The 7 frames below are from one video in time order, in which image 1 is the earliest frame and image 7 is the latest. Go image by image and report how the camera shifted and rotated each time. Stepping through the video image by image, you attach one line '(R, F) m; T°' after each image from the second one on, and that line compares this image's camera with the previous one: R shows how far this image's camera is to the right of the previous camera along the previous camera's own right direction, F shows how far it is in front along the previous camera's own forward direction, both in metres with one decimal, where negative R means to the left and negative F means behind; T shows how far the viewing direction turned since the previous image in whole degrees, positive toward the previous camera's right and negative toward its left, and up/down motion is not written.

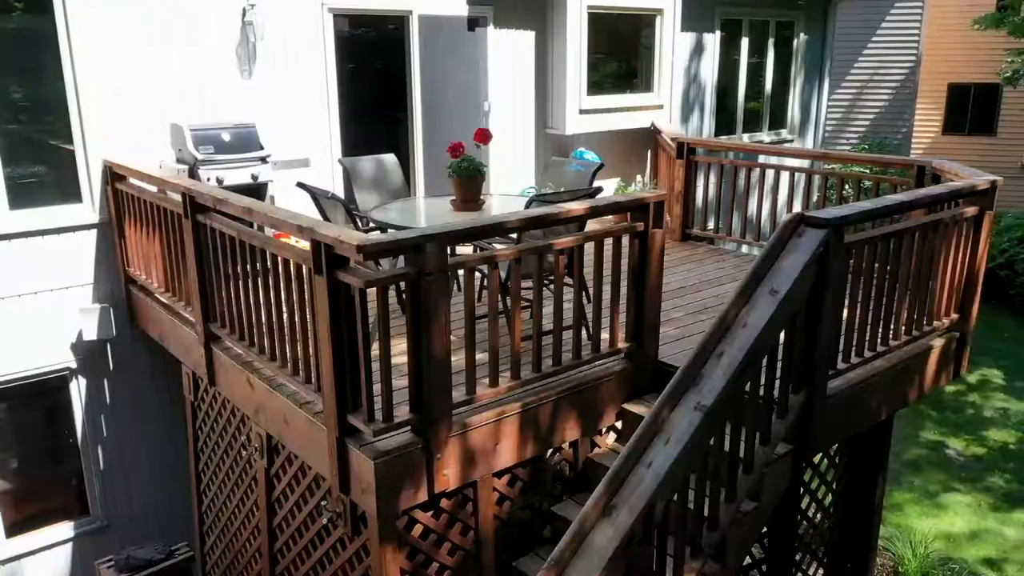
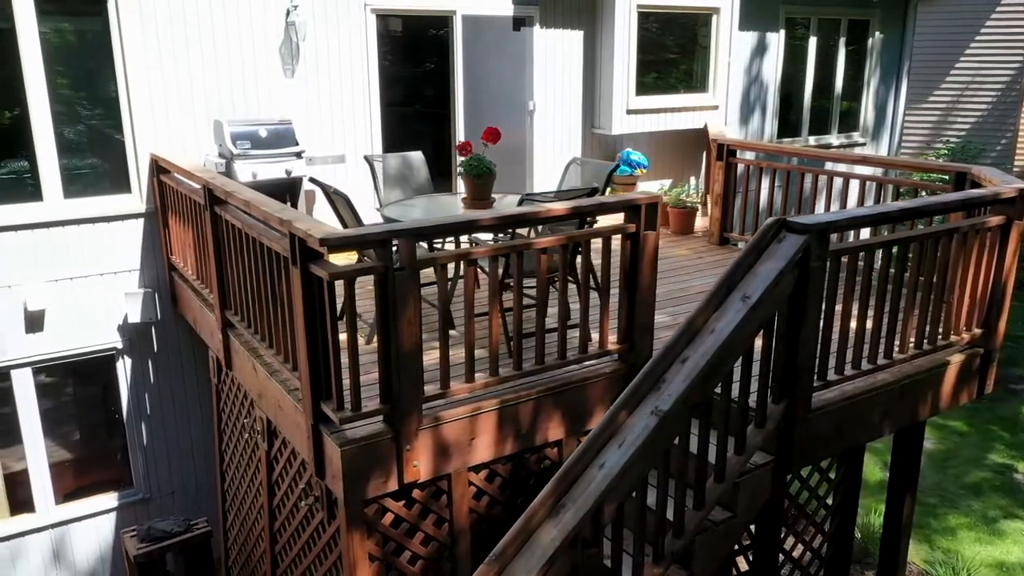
(+0.5, 0.0) m; -7°
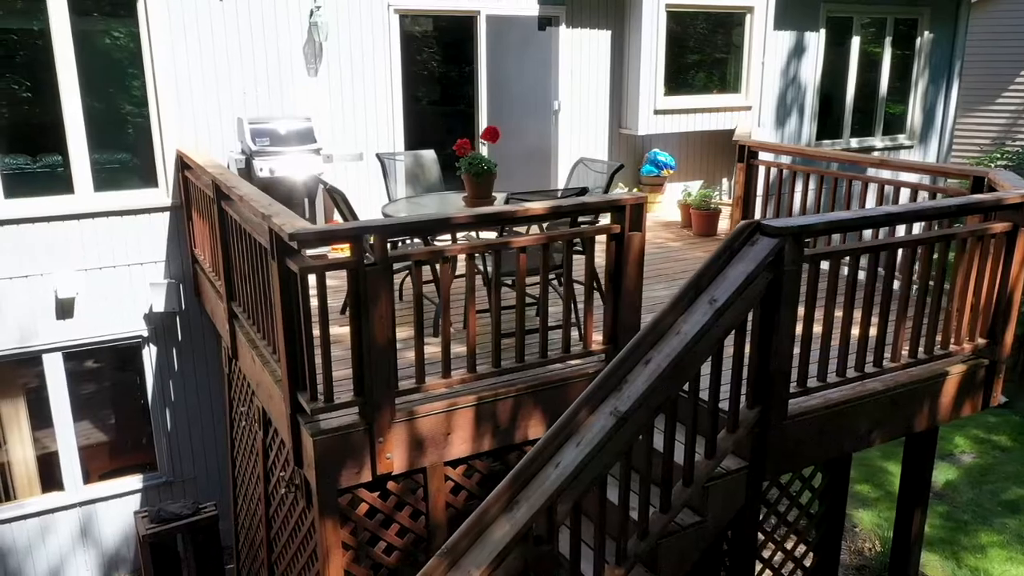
(+0.3, 0.0) m; -4°
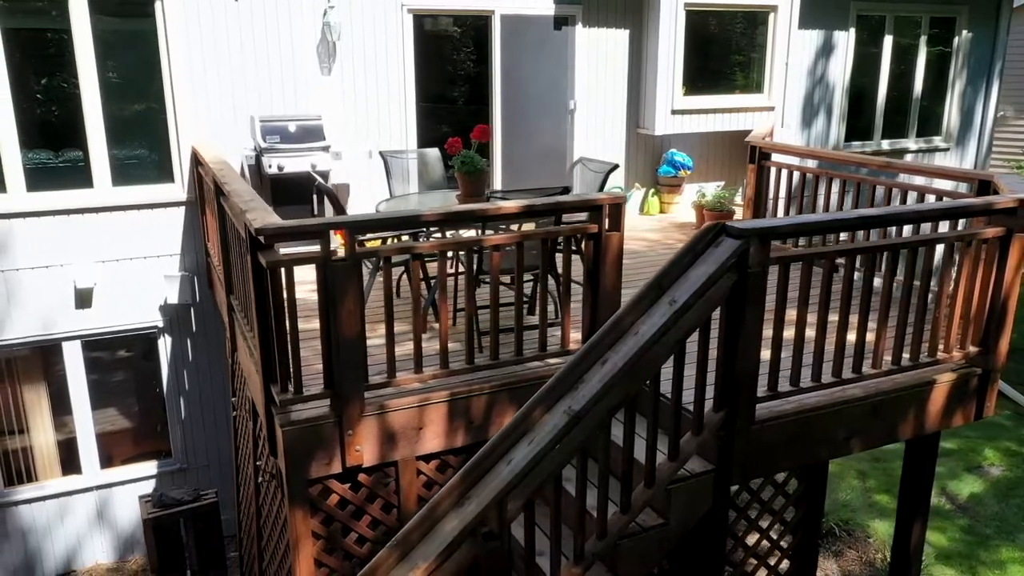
(+0.3, 0.0) m; -4°
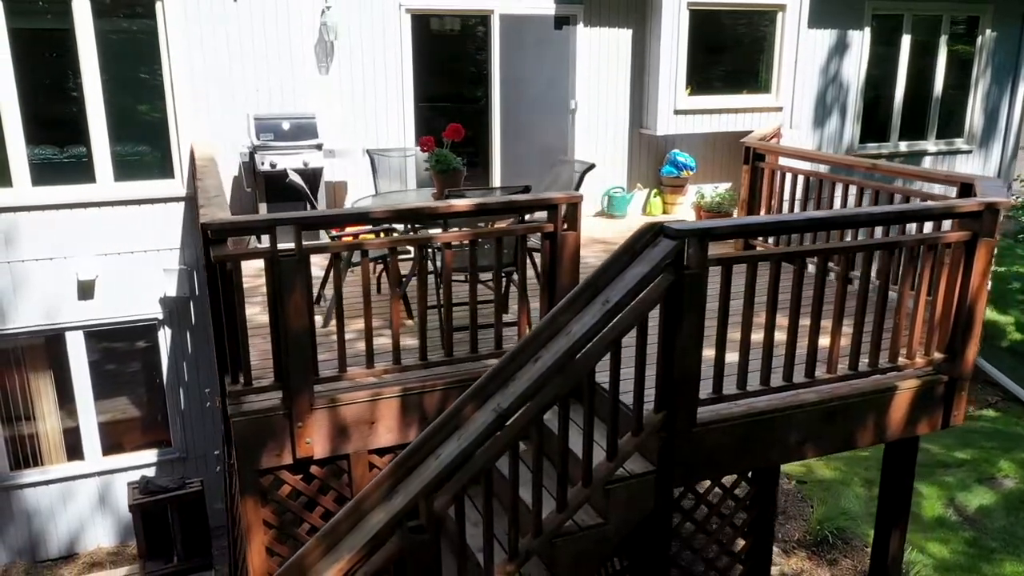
(+0.4, 0.0) m; -3°
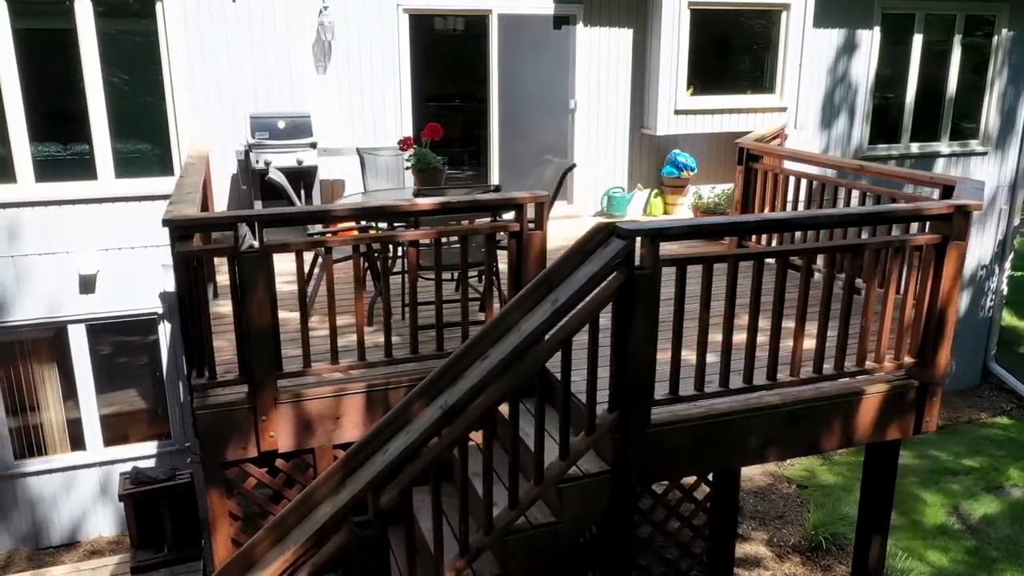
(+0.3, 0.0) m; -2°
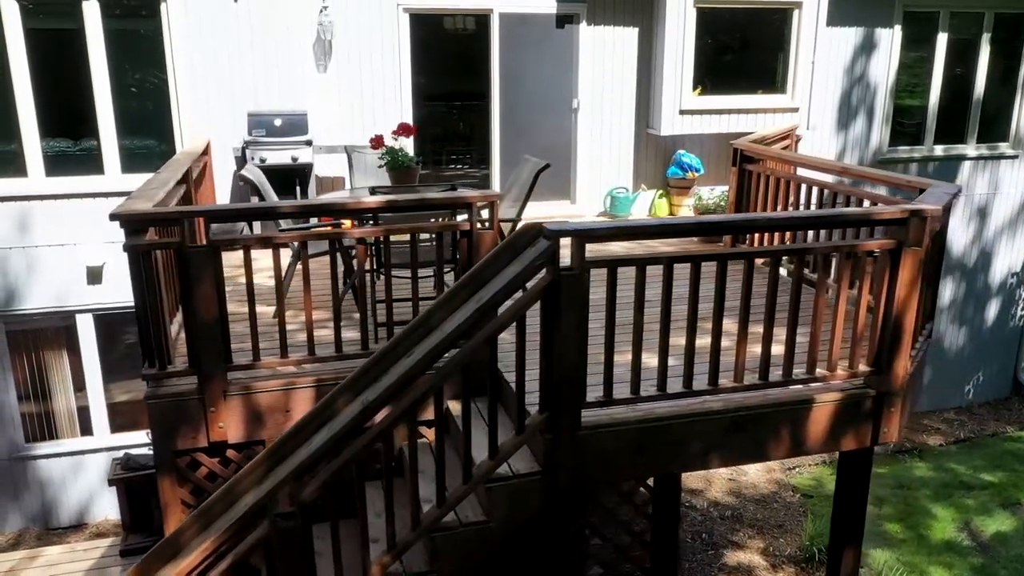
(+0.5, 0.0) m; -4°
